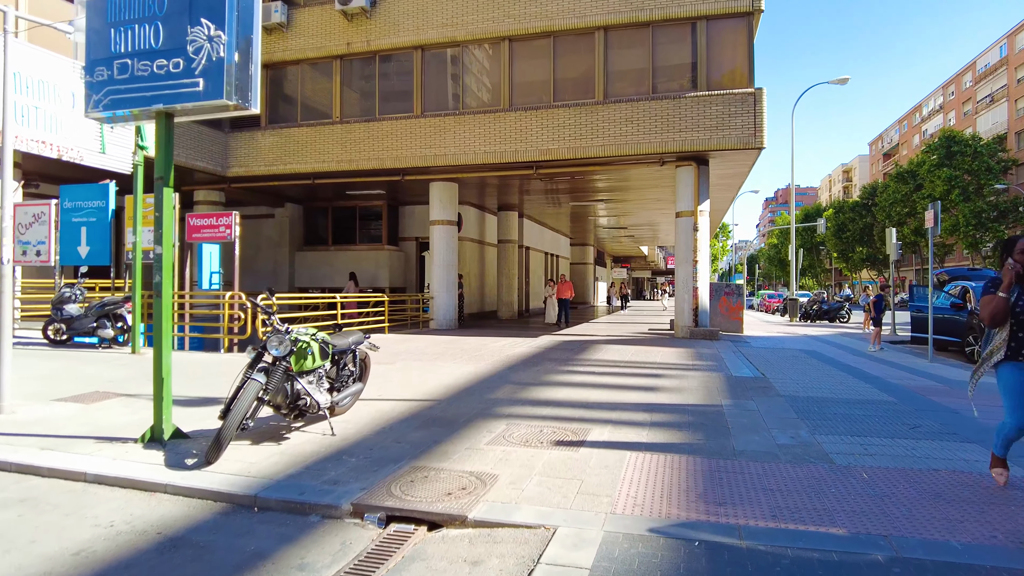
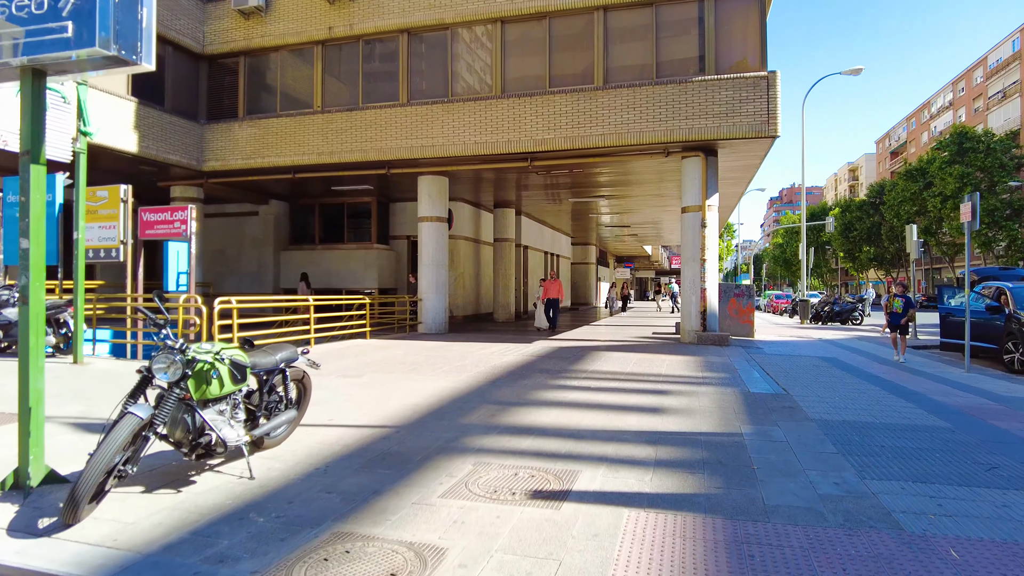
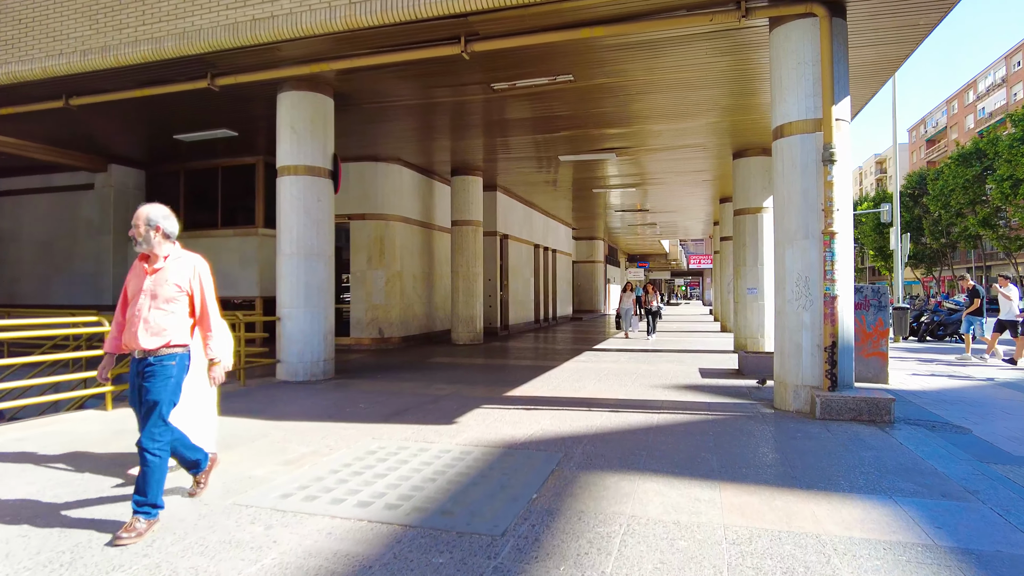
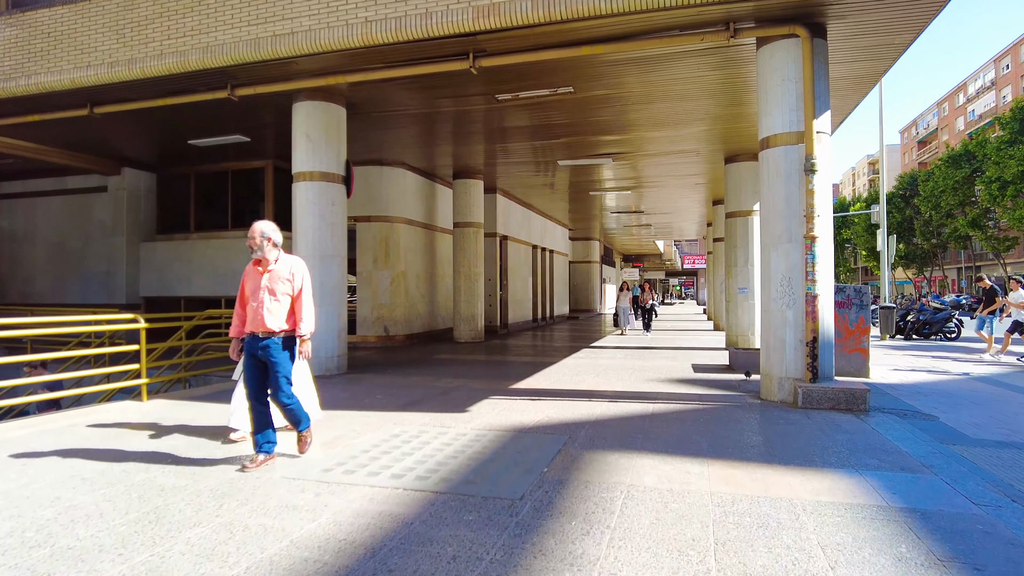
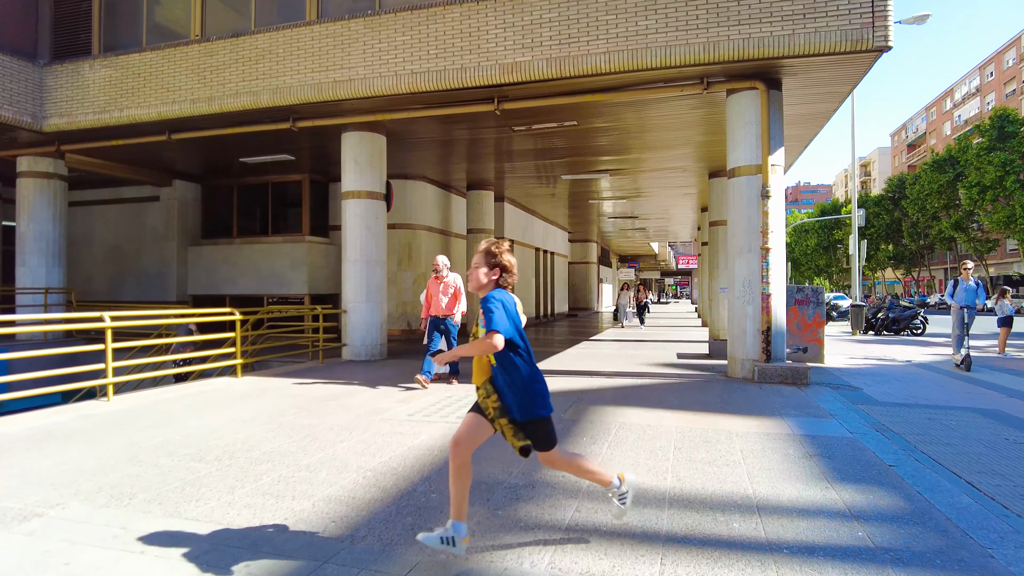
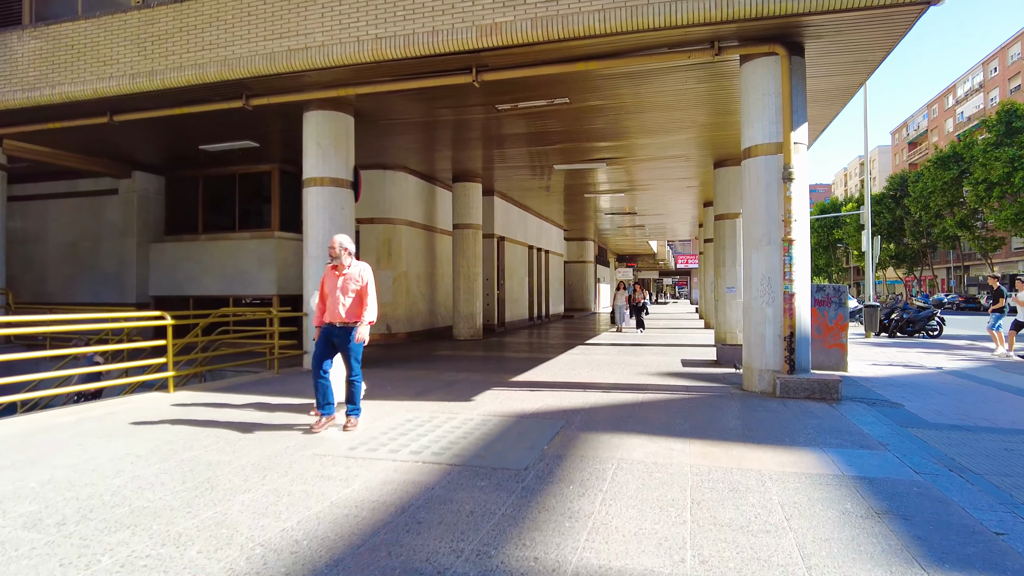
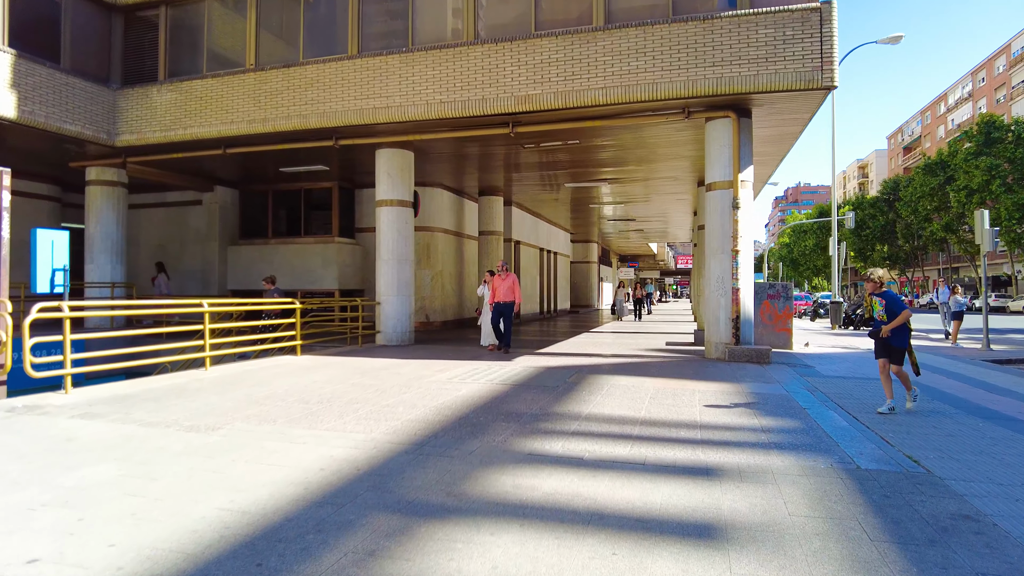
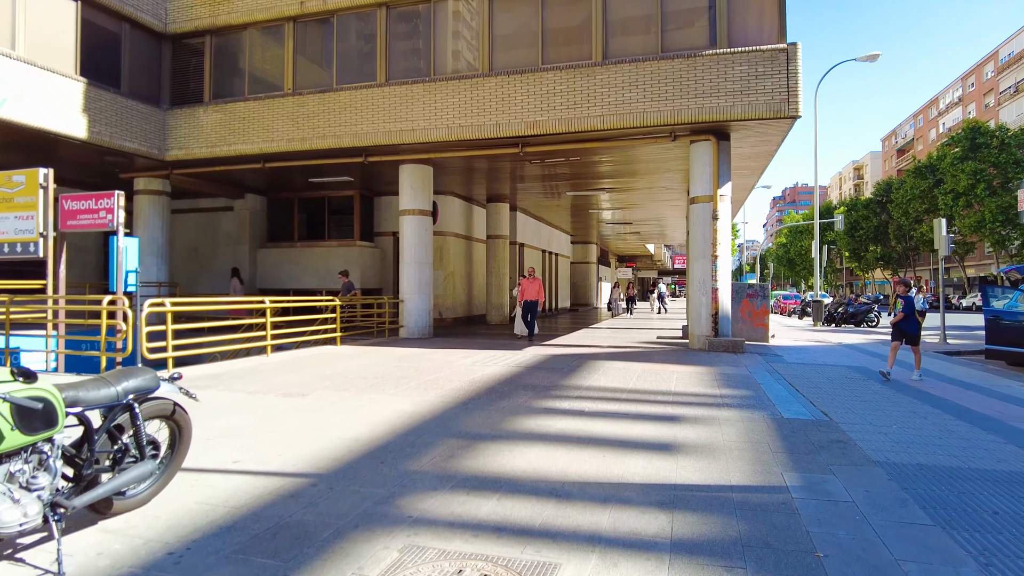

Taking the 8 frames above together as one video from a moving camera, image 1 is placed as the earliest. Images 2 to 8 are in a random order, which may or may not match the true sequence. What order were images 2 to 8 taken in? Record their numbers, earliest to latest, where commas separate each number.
2, 8, 7, 5, 6, 4, 3
